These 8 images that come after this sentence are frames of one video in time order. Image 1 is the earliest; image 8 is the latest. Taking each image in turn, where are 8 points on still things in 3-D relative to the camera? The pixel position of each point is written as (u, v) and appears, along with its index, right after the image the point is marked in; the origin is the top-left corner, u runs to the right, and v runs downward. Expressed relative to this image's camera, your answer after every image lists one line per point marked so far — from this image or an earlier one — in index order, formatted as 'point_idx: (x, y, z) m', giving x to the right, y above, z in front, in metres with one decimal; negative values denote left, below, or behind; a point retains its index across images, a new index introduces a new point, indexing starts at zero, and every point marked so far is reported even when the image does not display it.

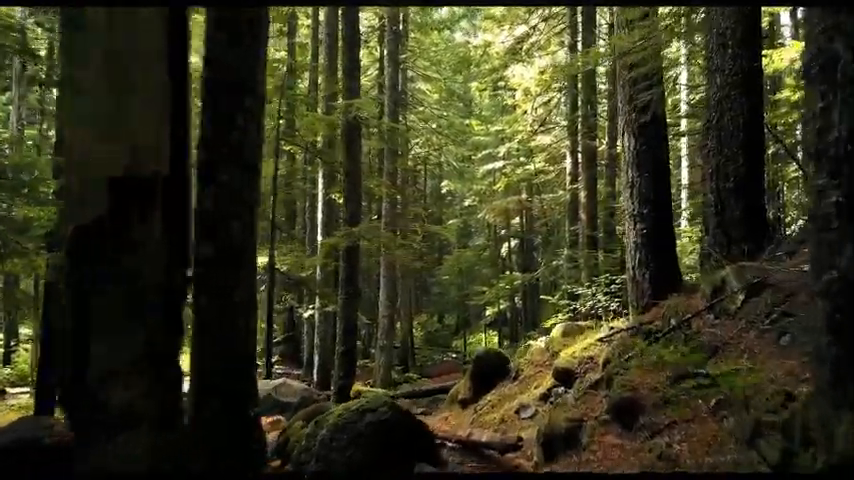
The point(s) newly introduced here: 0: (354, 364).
0: (-0.8, -1.4, +11.4) m
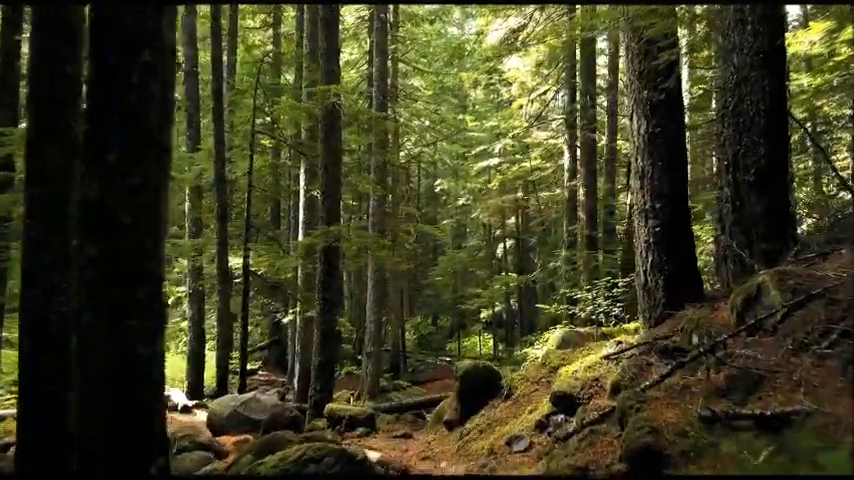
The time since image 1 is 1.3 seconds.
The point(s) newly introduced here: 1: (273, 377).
0: (-1.0, -1.4, +10.4) m
1: (-2.9, -2.6, +19.6) m
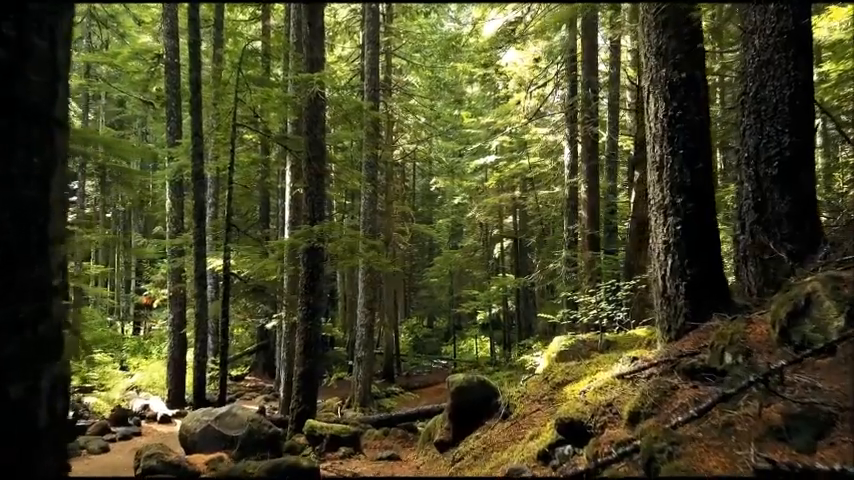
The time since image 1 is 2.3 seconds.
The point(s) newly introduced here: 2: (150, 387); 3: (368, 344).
0: (-1.1, -1.4, +9.7) m
1: (-3.0, -2.6, +18.8) m
2: (-4.2, -2.2, +15.8) m
3: (-0.9, -1.6, +15.4) m
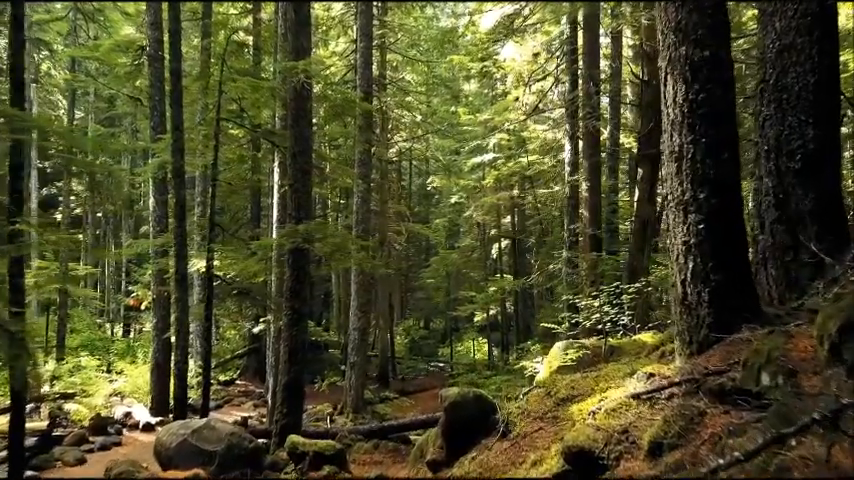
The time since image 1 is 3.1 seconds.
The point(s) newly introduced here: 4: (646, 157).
0: (-1.1, -1.4, +9.1) m
1: (-3.1, -2.6, +18.3) m
2: (-4.3, -2.2, +15.2) m
3: (-1.0, -1.6, +14.8) m
4: (+2.5, +1.0, +12.0) m
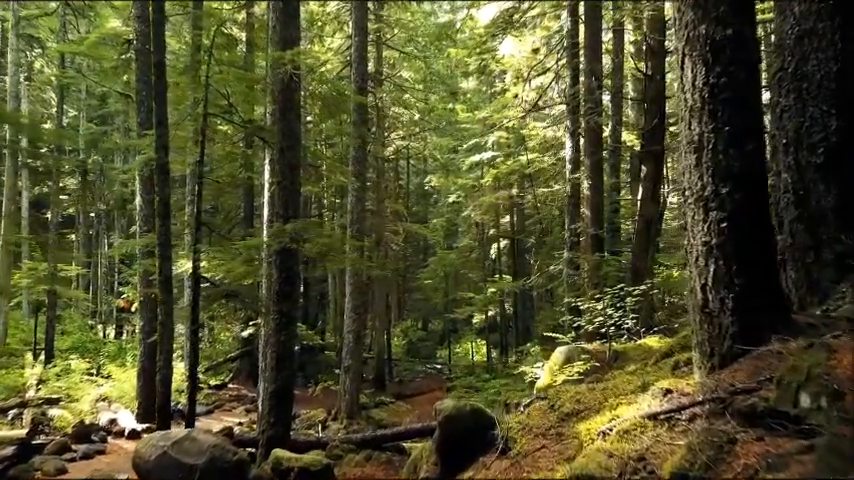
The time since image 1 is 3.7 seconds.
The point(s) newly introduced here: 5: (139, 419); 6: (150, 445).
0: (-1.2, -1.4, +8.6) m
1: (-3.1, -2.6, +17.8) m
2: (-4.3, -2.2, +14.7) m
3: (-1.0, -1.6, +14.4) m
4: (+2.5, +1.0, +11.5) m
5: (-3.6, -2.2, +13.0) m
6: (-2.1, -1.5, +7.8) m
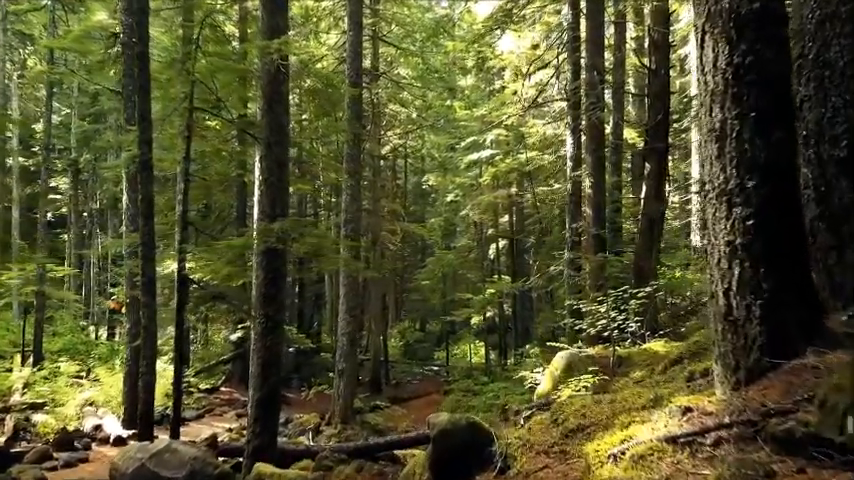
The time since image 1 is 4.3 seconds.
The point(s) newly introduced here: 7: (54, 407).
0: (-1.2, -1.4, +8.2) m
1: (-3.2, -2.6, +17.3) m
2: (-4.4, -2.2, +14.3) m
3: (-1.0, -1.6, +13.9) m
4: (+2.4, +1.0, +11.1) m
5: (-3.7, -2.2, +12.6) m
6: (-2.1, -1.5, +7.4) m
7: (-5.0, -2.2, +13.9) m
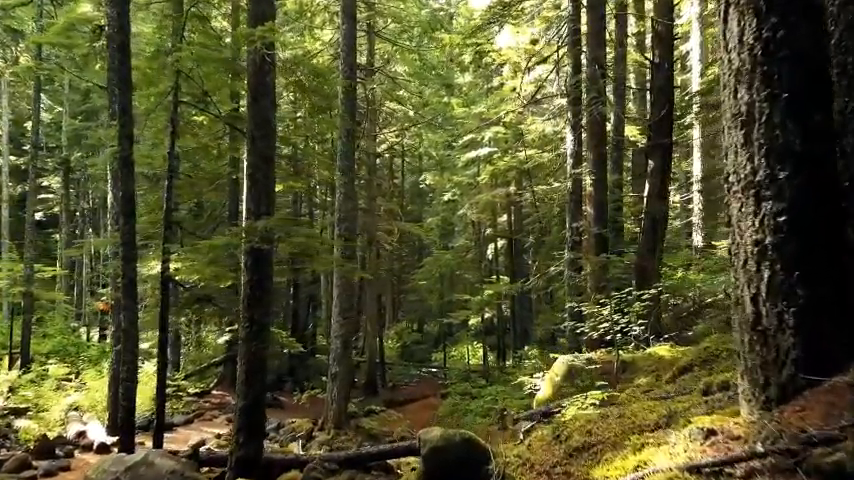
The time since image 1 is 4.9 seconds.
0: (-1.3, -1.4, +7.8) m
1: (-3.3, -2.6, +16.9) m
2: (-4.4, -2.2, +13.8) m
3: (-1.1, -1.6, +13.5) m
4: (+2.4, +1.0, +10.6) m
5: (-3.7, -2.2, +12.1) m
6: (-2.2, -1.5, +6.9) m
7: (-5.1, -2.2, +13.5) m
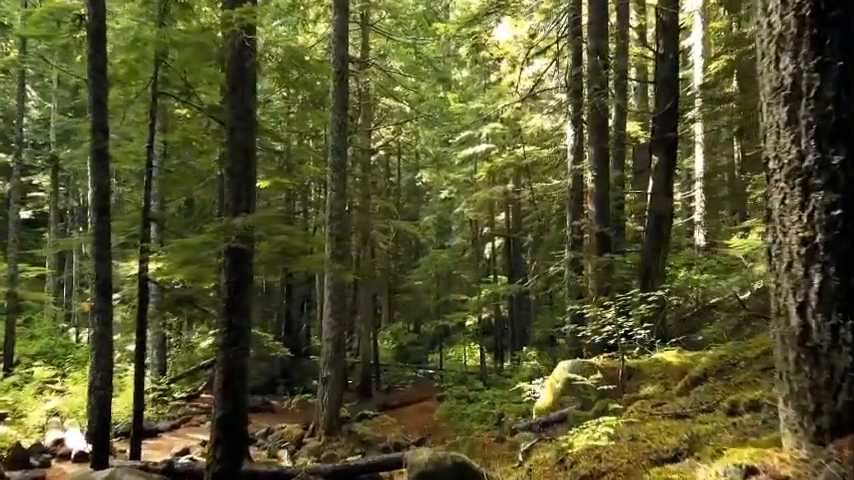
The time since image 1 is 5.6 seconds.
0: (-1.3, -1.4, +7.2) m
1: (-3.3, -2.6, +16.4) m
2: (-4.5, -2.2, +13.3) m
3: (-1.2, -1.5, +13.0) m
4: (+2.3, +1.0, +10.1) m
5: (-3.8, -2.2, +11.6) m
6: (-2.2, -1.5, +6.4) m
7: (-5.1, -2.2, +13.0) m
